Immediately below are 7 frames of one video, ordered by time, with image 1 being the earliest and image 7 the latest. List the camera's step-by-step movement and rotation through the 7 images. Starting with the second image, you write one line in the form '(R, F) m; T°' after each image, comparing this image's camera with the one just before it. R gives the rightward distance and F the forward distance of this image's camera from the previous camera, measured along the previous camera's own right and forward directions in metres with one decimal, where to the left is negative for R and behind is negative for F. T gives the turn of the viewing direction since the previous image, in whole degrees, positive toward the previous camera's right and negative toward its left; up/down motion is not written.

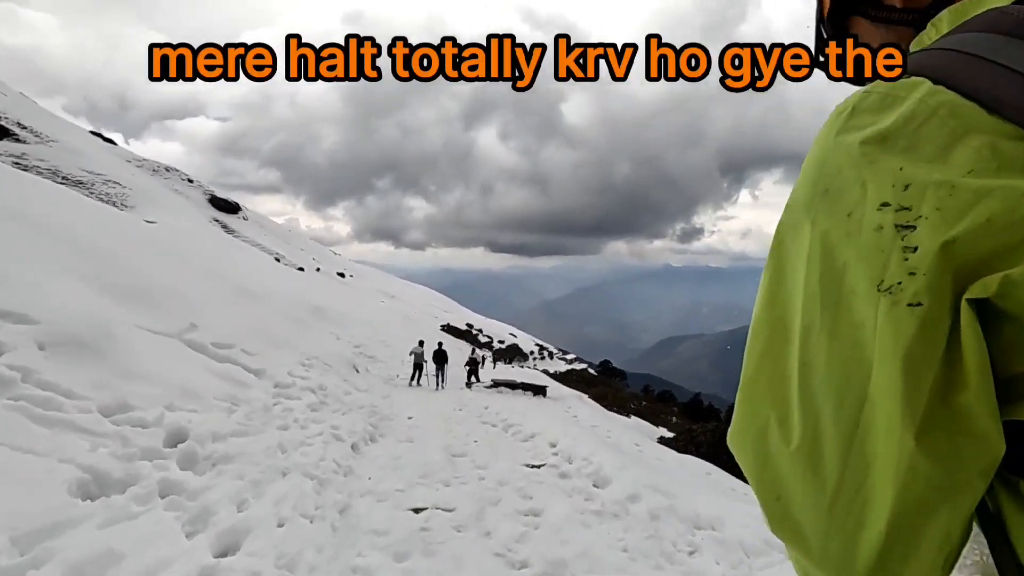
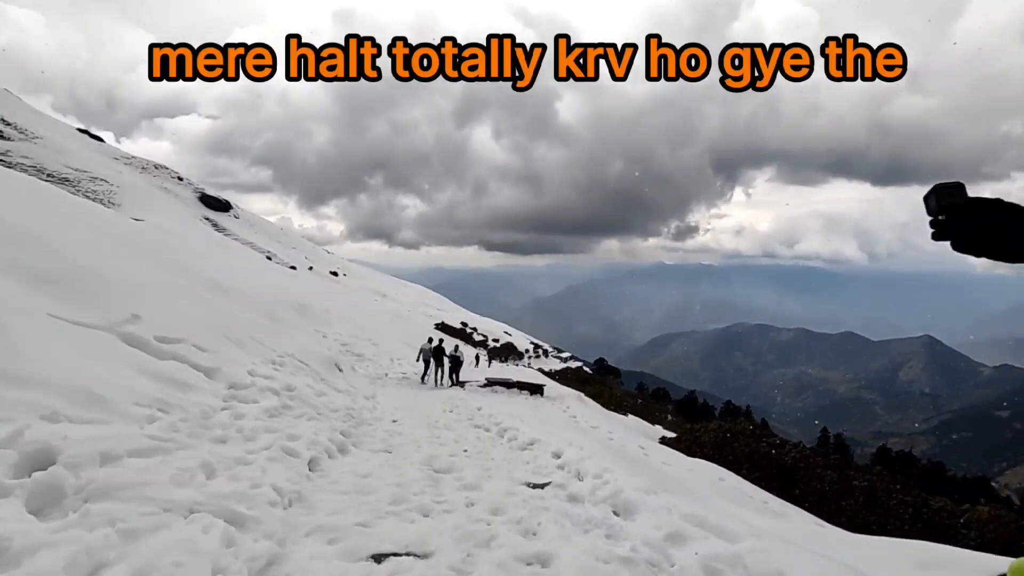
(0.0, +1.2) m; +1°
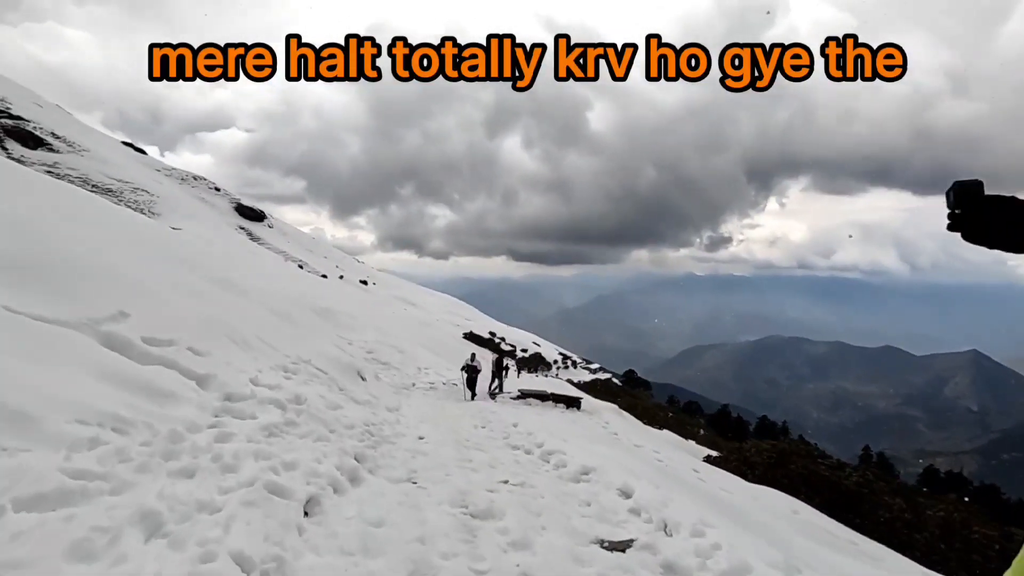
(-0.3, +1.3) m; -3°
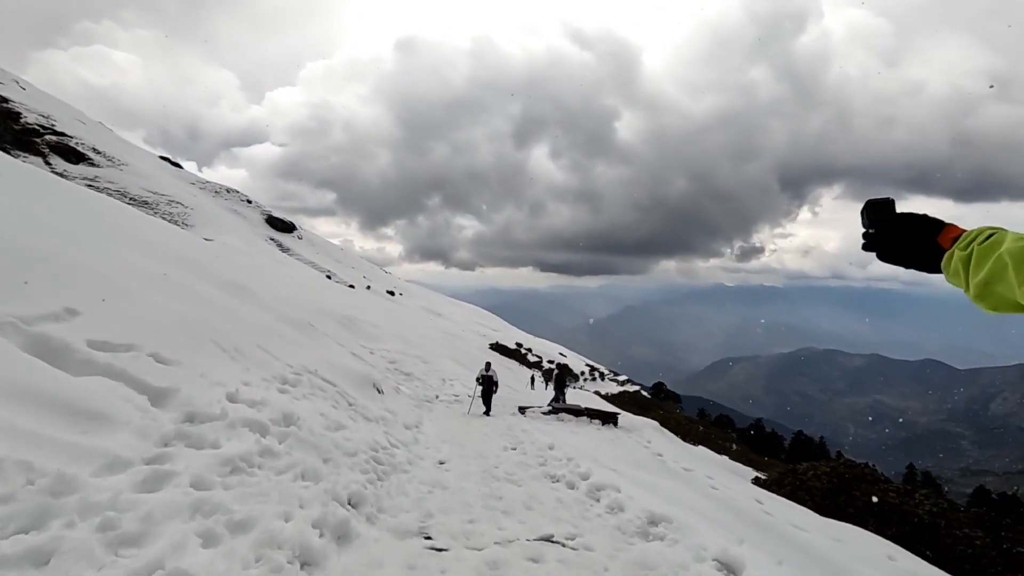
(-0.2, +1.5) m; -3°
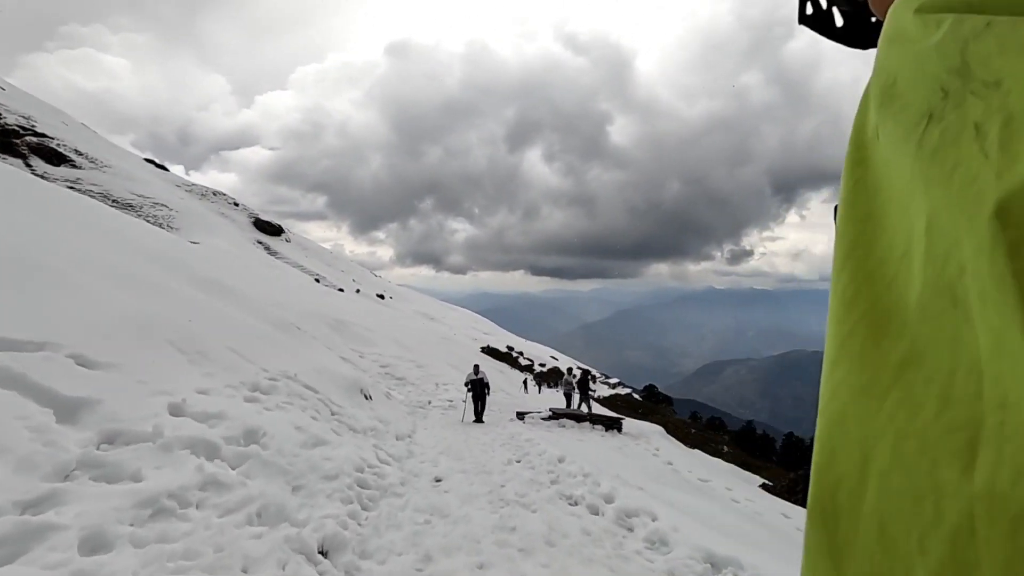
(-0.2, +1.1) m; +1°
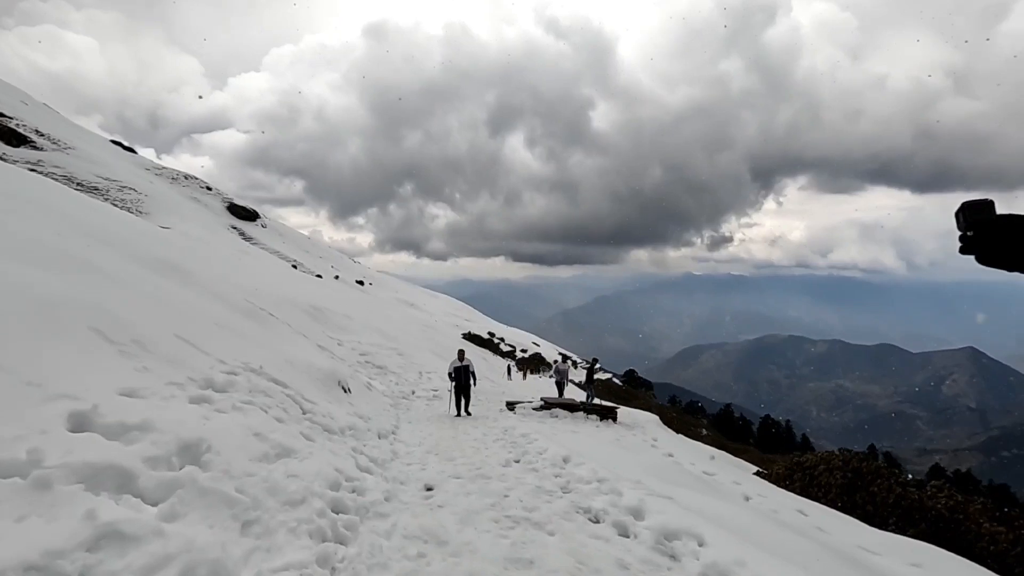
(-0.3, +1.1) m; +2°
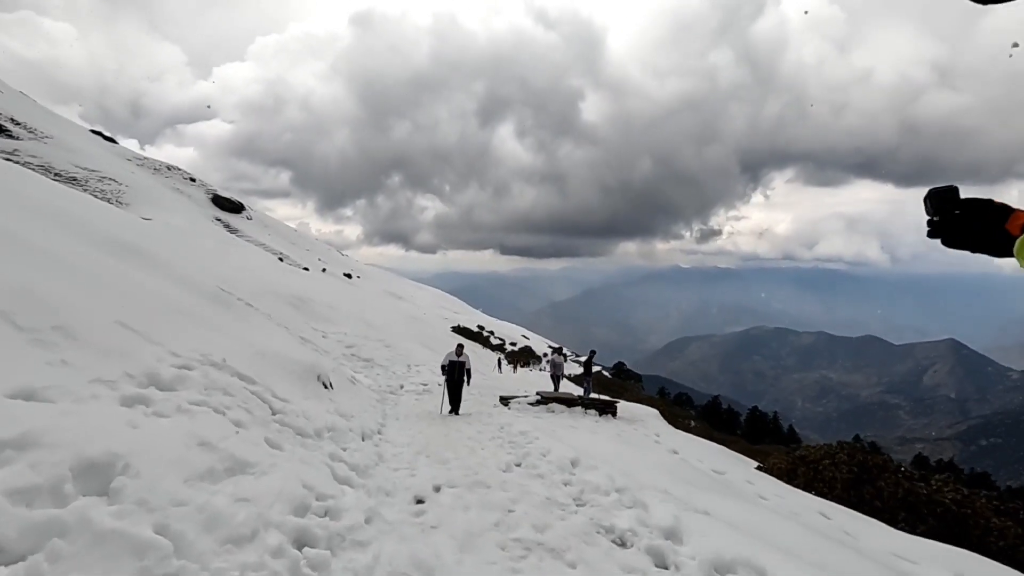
(-0.2, +0.9) m; +1°
